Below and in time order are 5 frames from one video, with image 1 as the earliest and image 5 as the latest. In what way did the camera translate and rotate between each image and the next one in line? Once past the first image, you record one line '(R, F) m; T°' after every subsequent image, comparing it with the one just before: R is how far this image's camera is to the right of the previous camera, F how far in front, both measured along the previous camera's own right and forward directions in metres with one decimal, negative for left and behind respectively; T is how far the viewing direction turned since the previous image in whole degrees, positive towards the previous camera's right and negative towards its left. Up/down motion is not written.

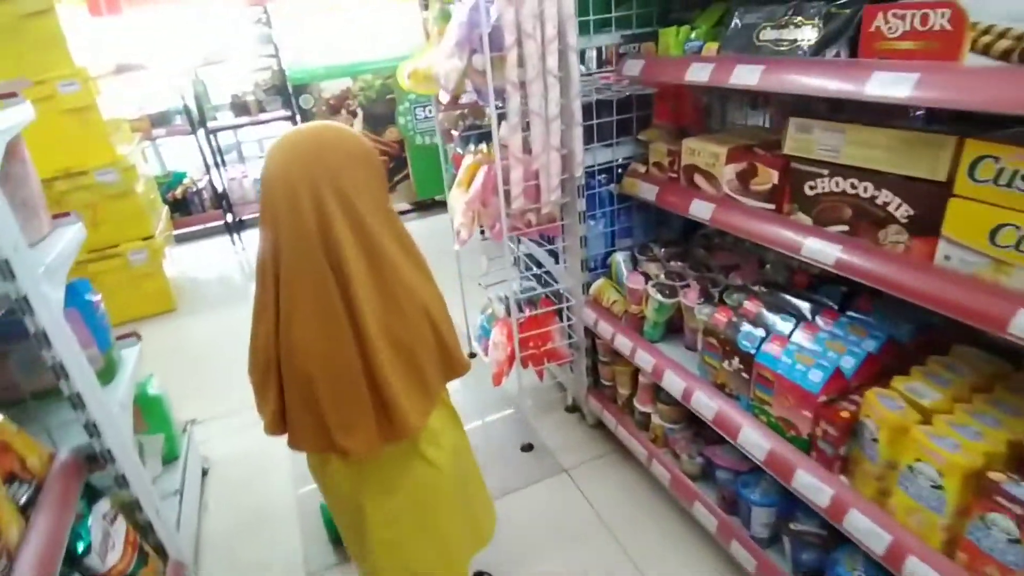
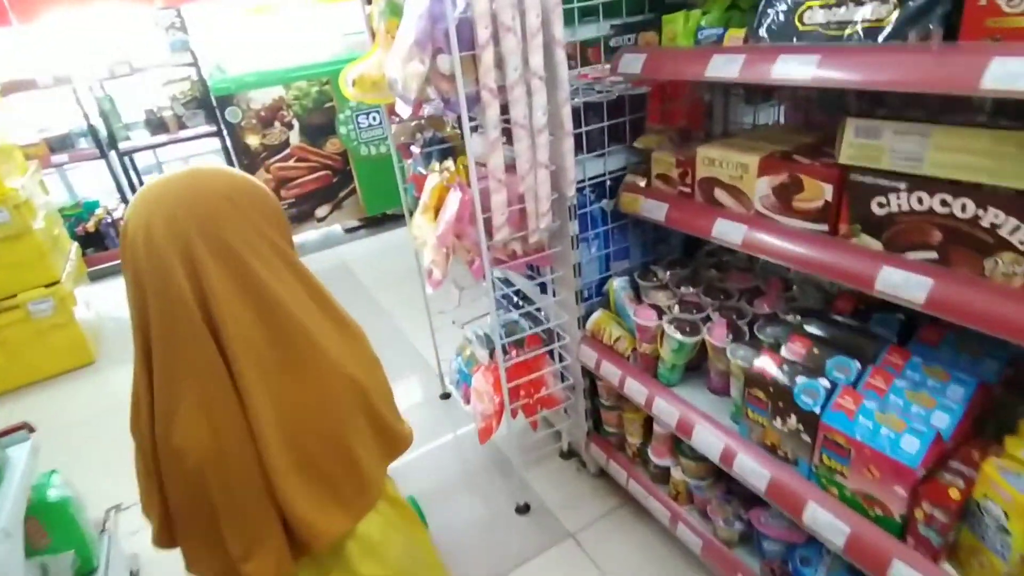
(-0.1, +0.3) m; +5°
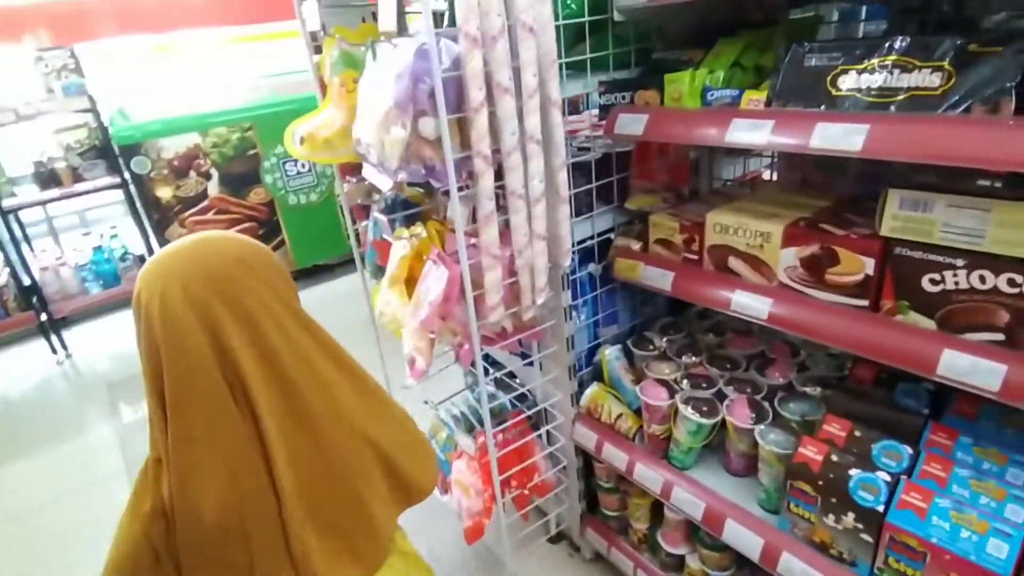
(-0.2, +0.2) m; +8°
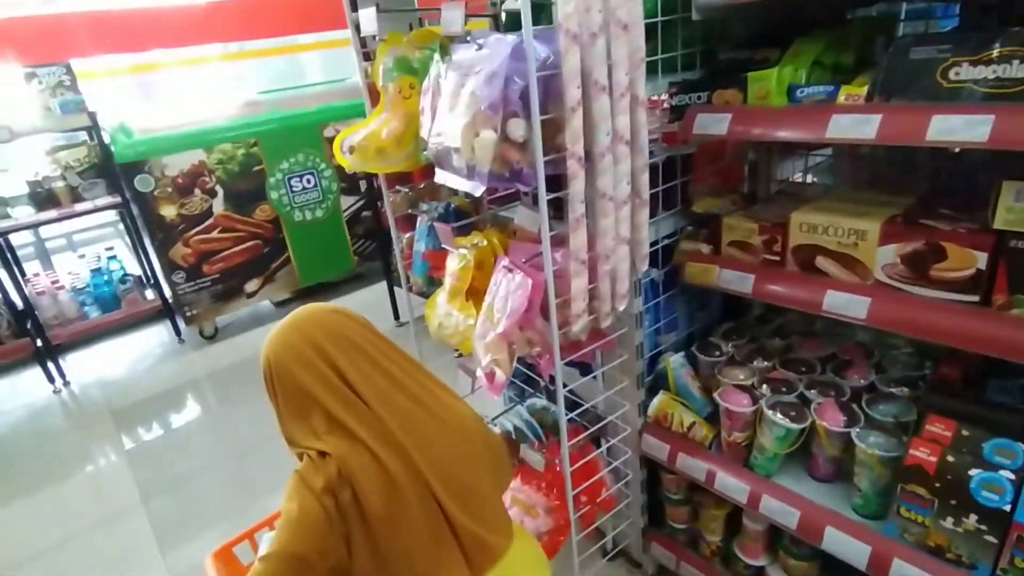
(-0.2, 0.0) m; +2°
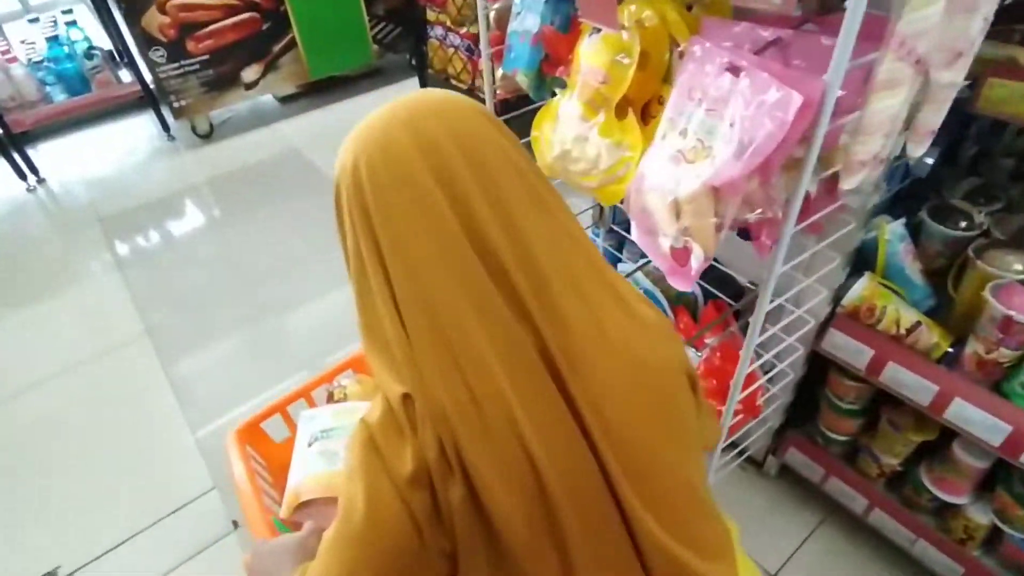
(-0.3, +0.5) m; +1°
